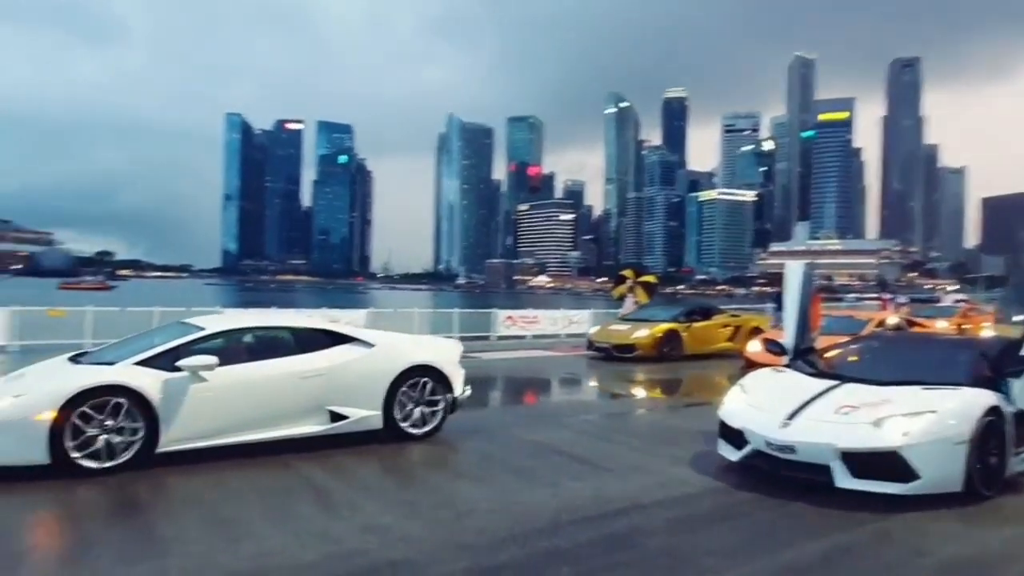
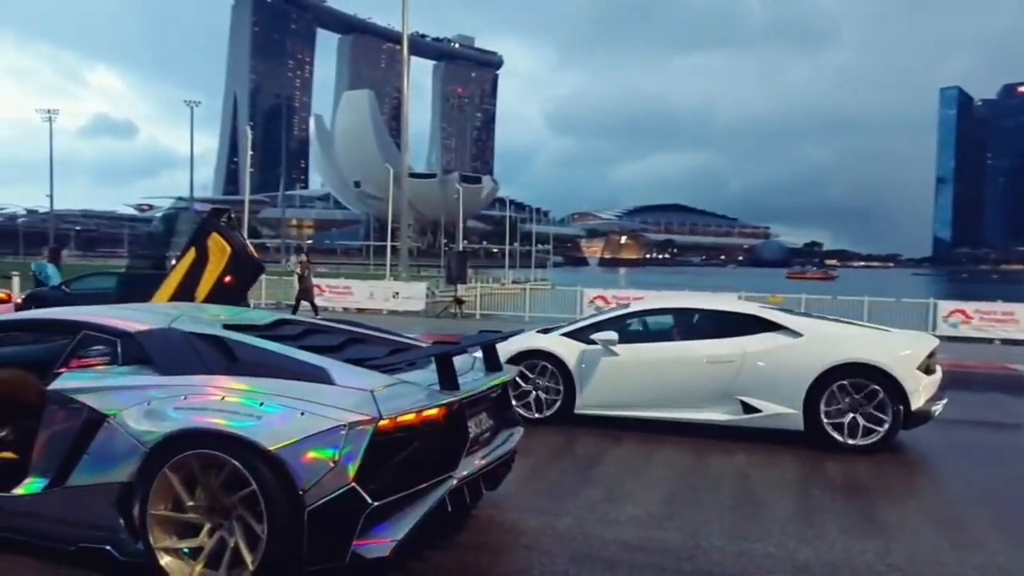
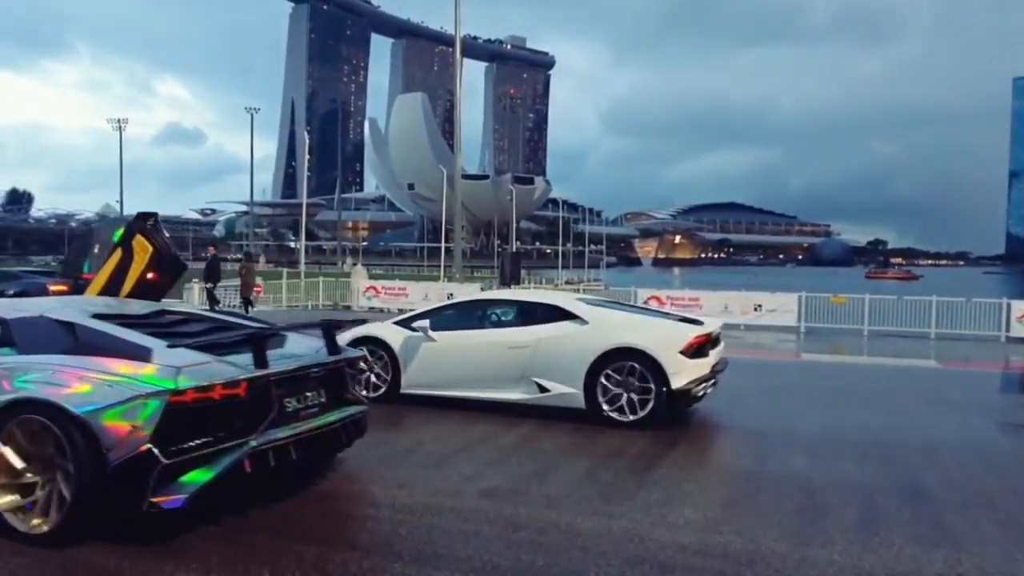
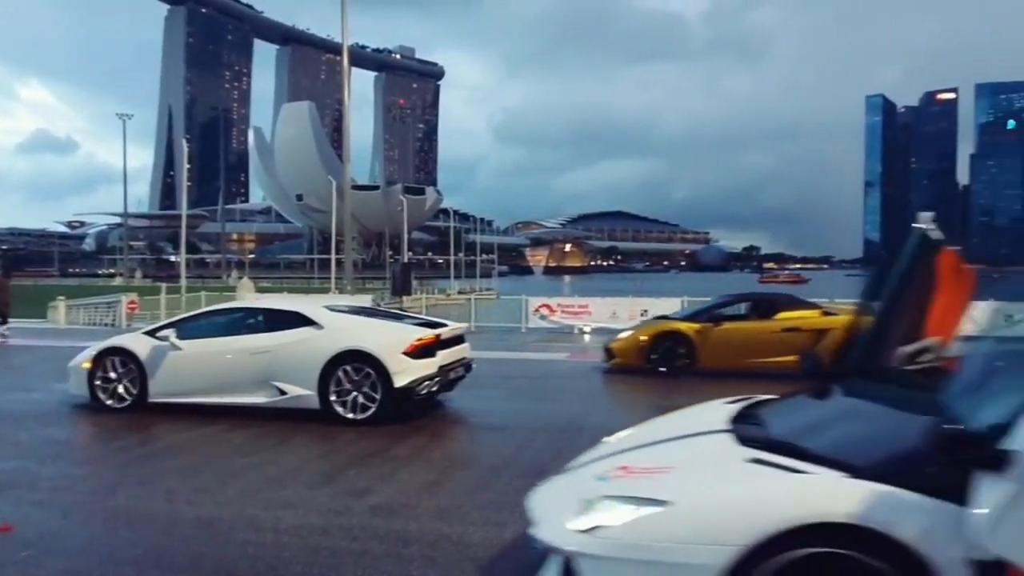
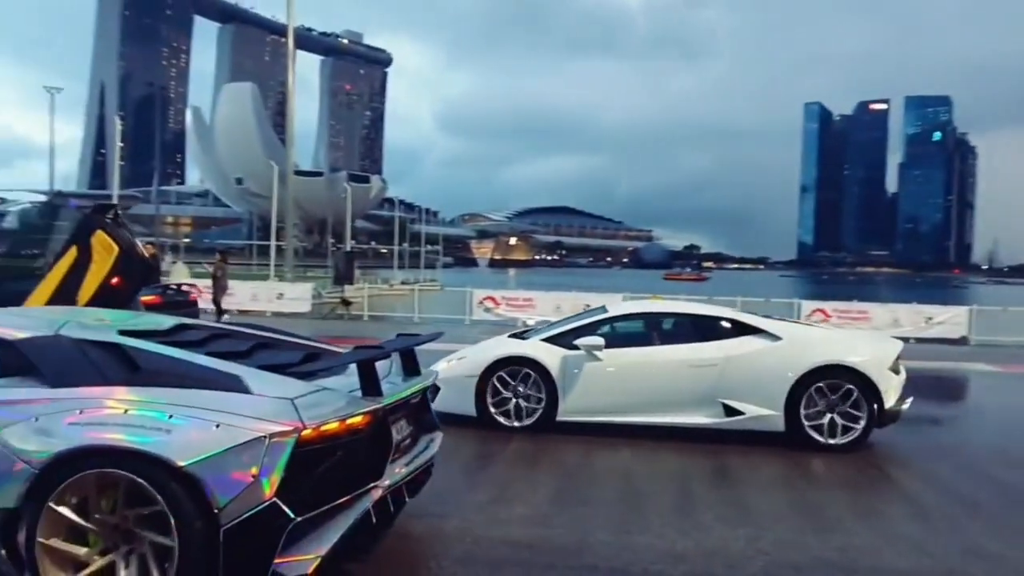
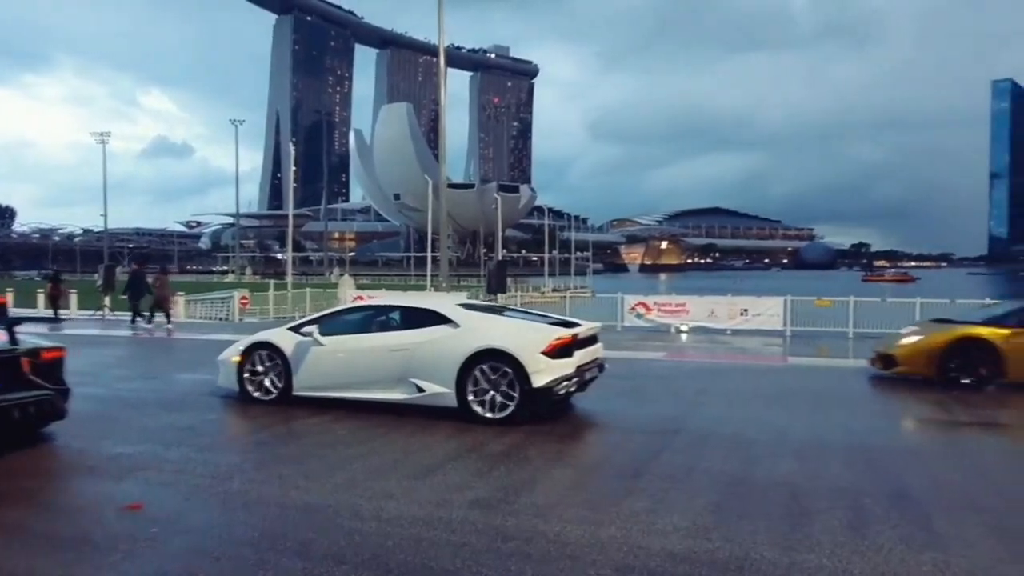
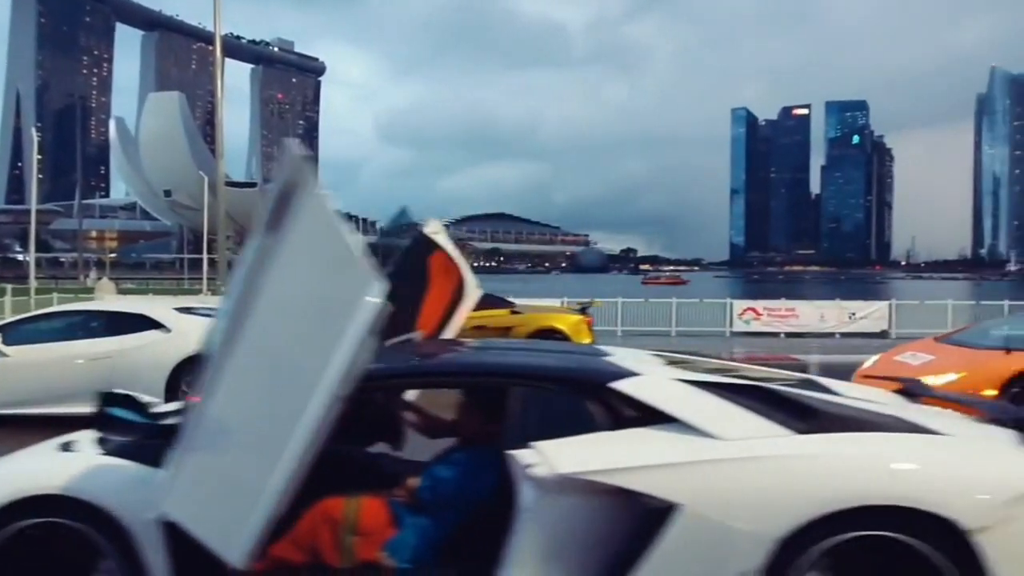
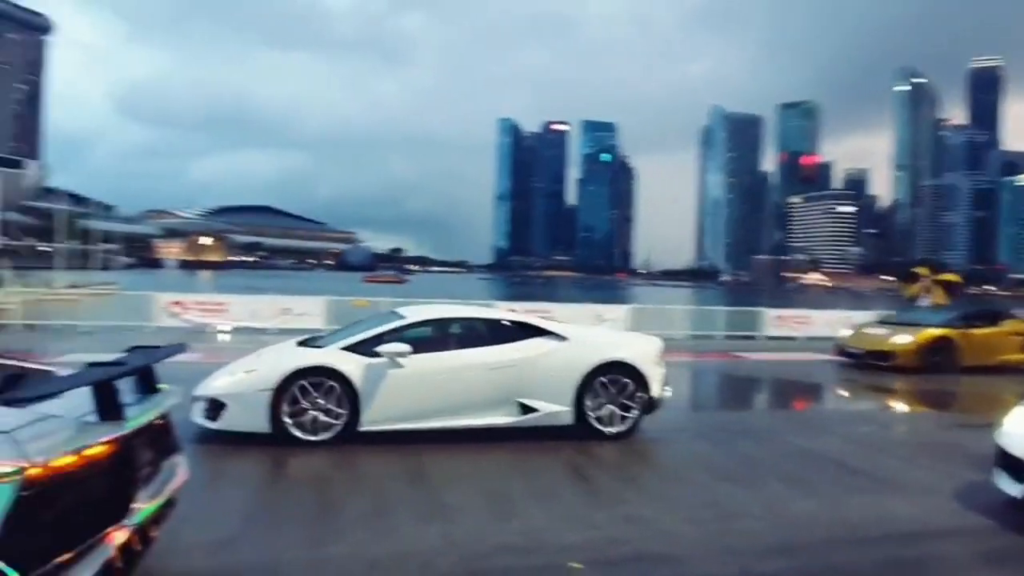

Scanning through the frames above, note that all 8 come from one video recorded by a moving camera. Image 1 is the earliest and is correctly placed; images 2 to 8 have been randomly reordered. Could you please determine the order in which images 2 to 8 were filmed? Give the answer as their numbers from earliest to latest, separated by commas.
8, 5, 2, 3, 6, 4, 7
